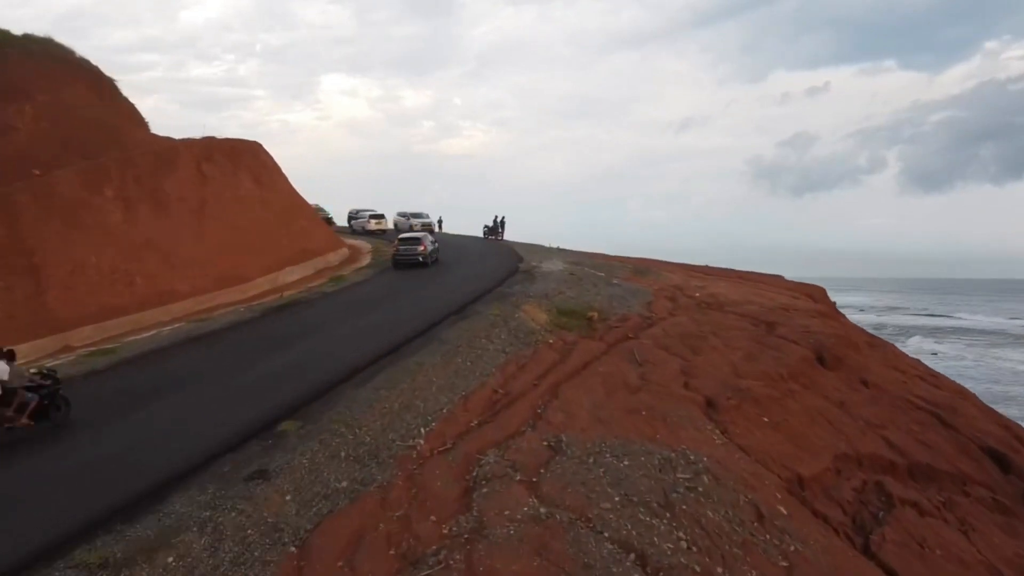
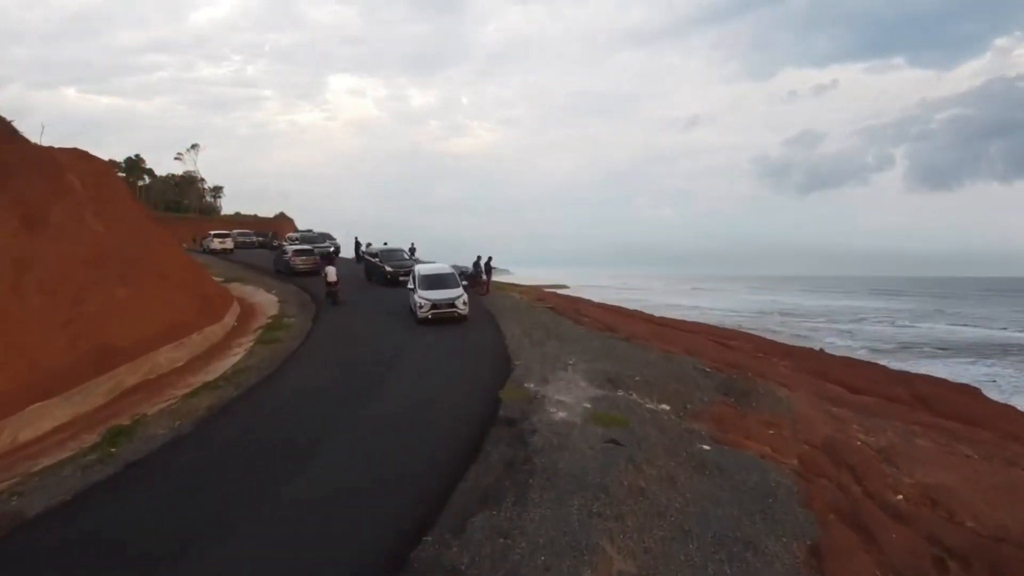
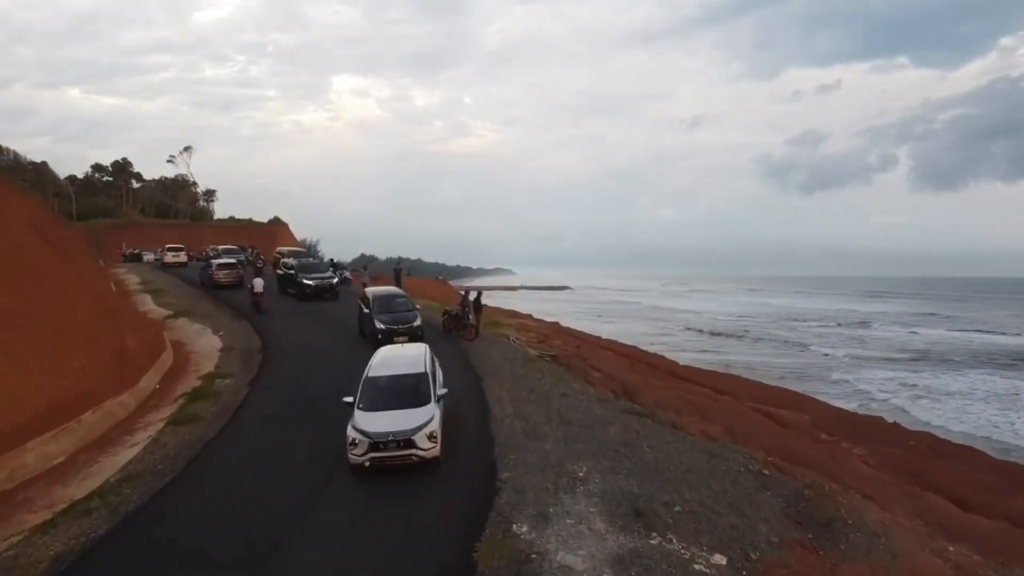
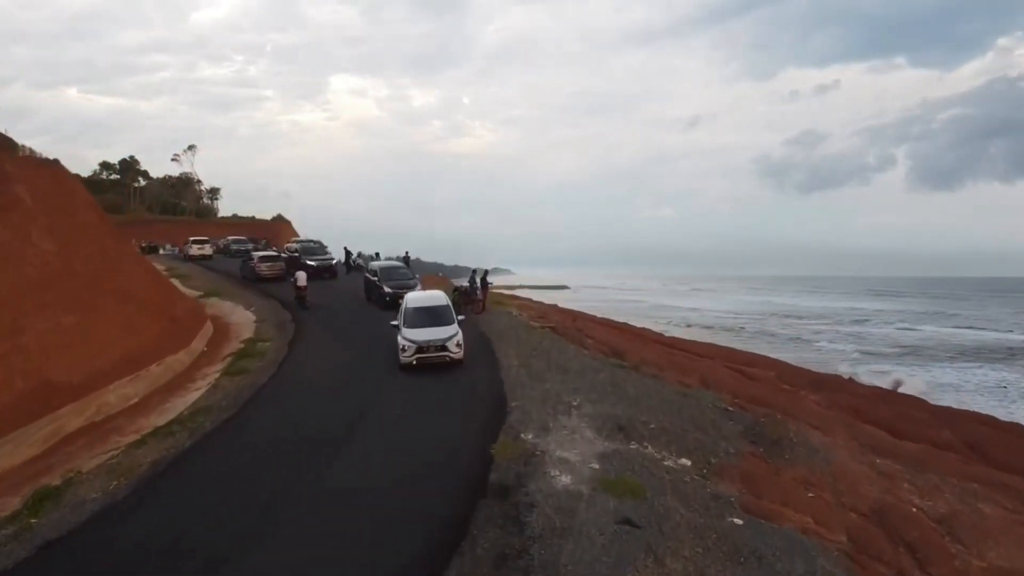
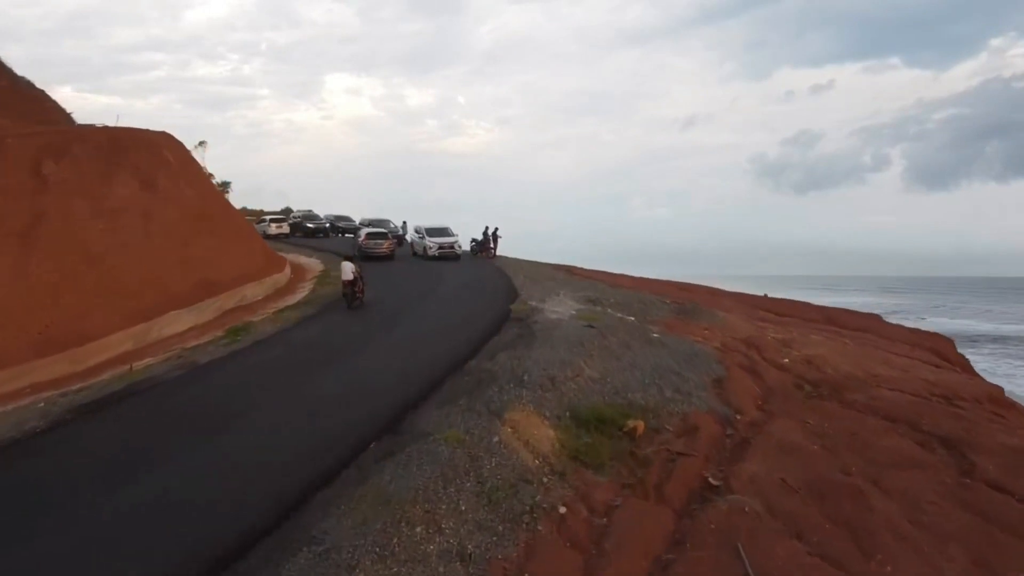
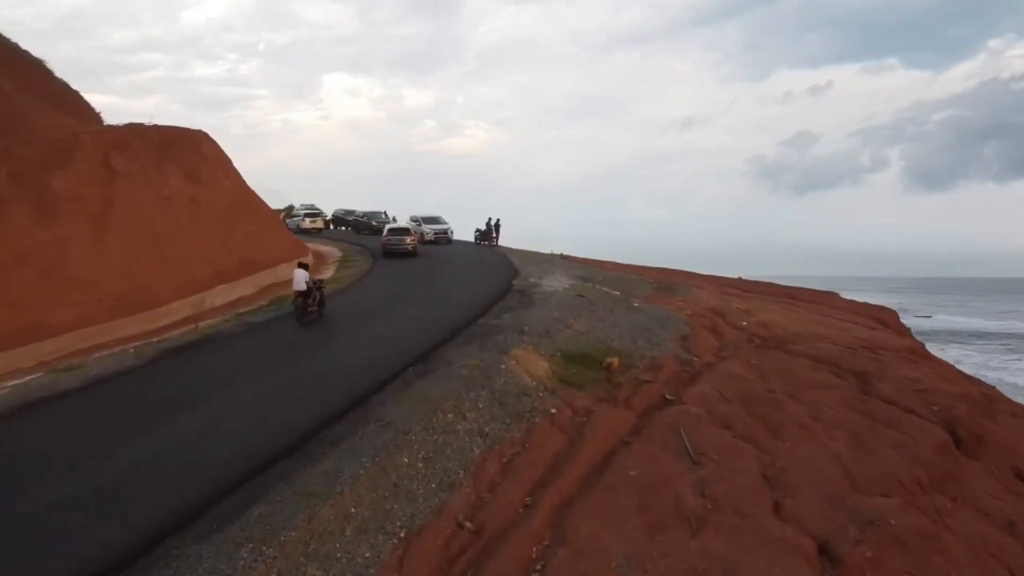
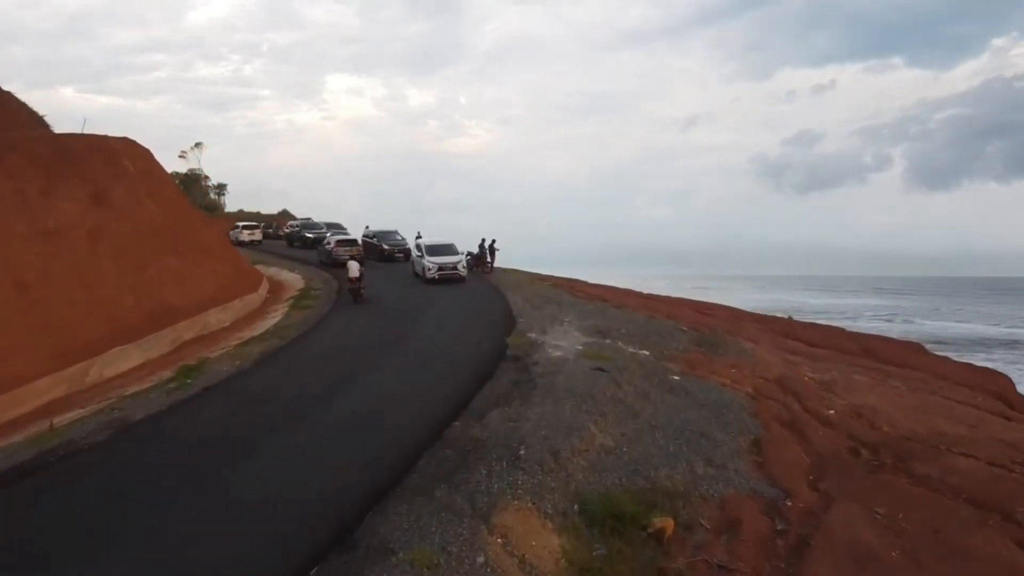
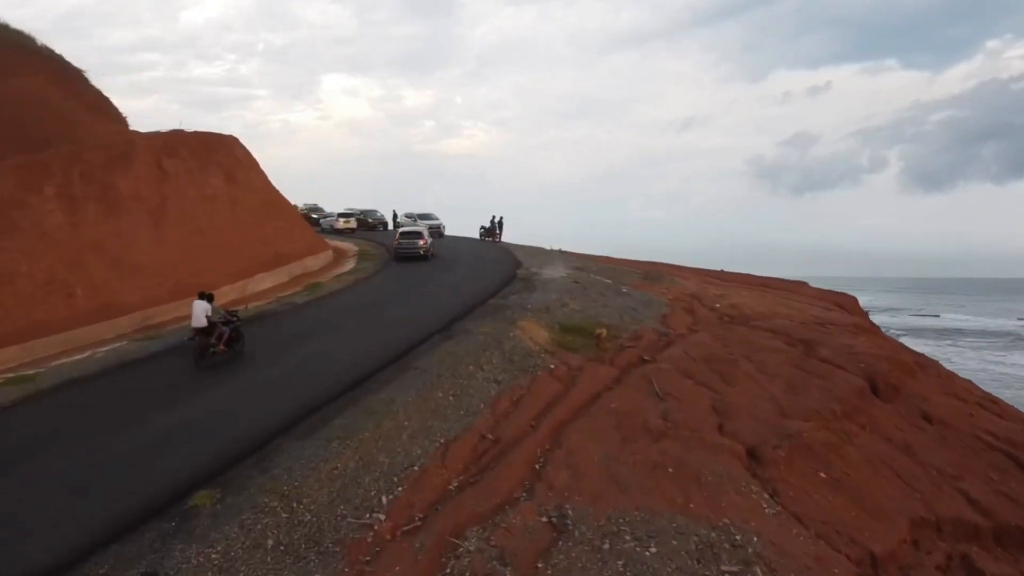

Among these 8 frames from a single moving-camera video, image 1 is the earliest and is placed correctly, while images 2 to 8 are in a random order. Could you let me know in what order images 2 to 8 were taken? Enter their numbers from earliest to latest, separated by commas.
8, 6, 5, 7, 2, 4, 3
